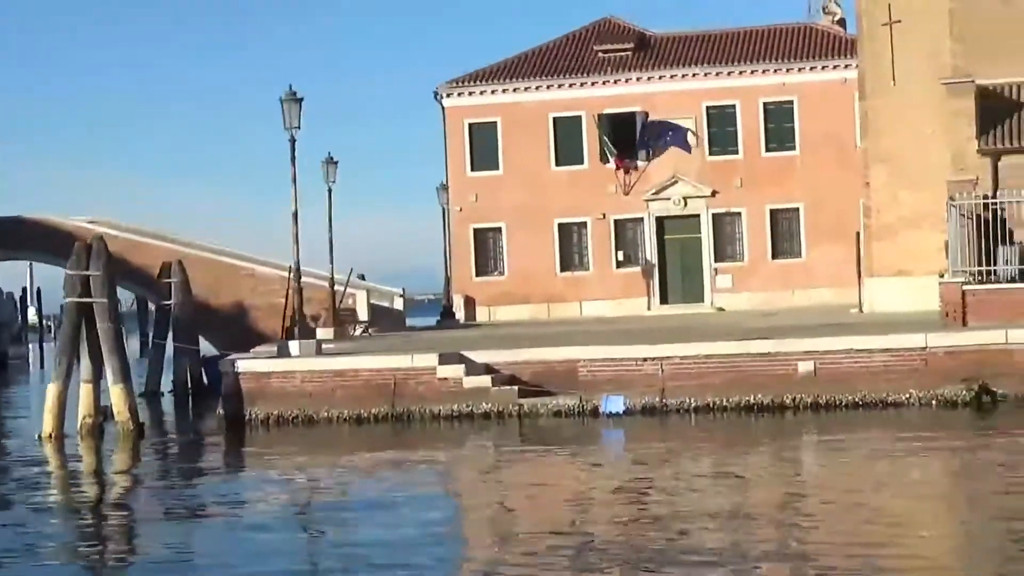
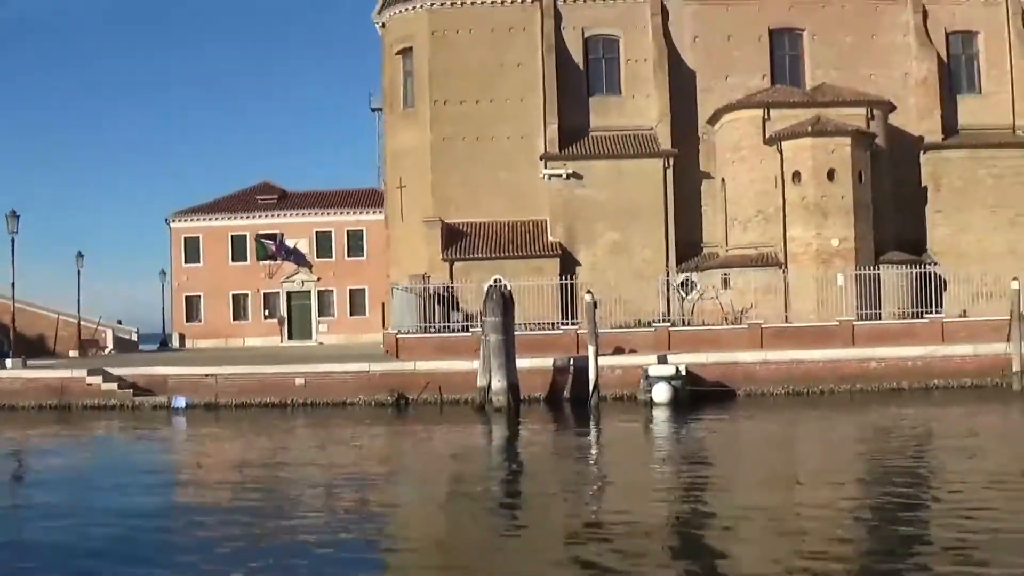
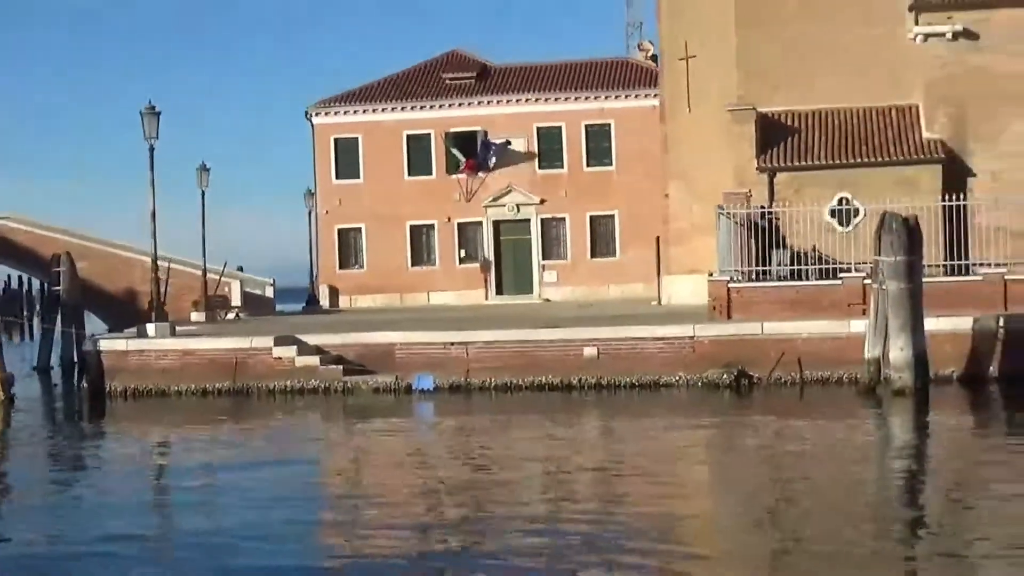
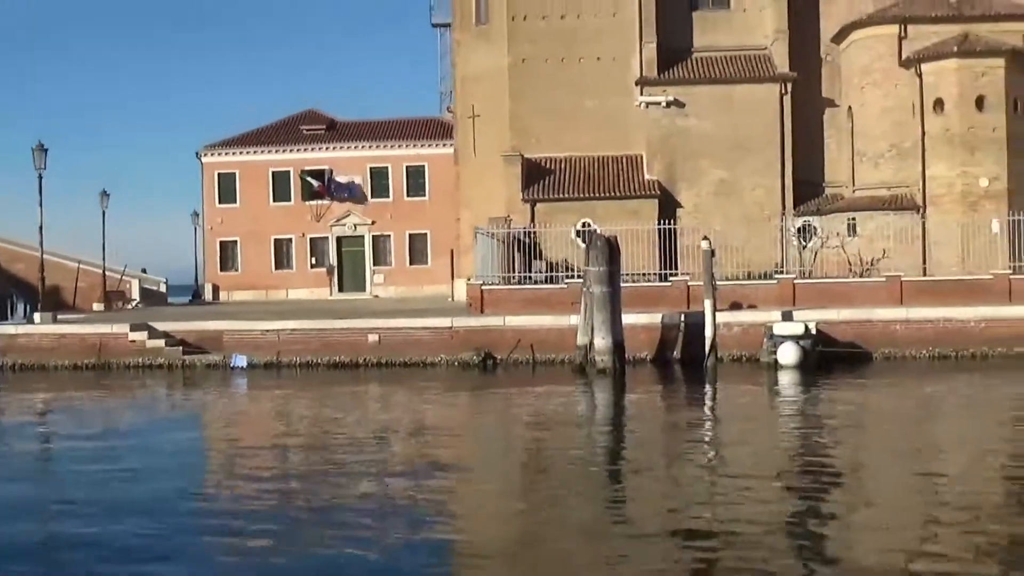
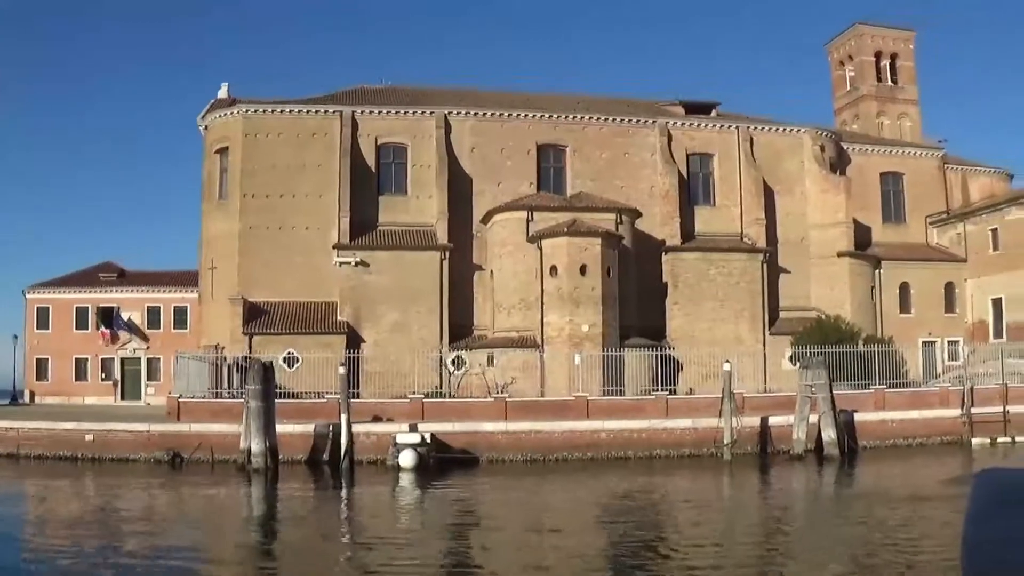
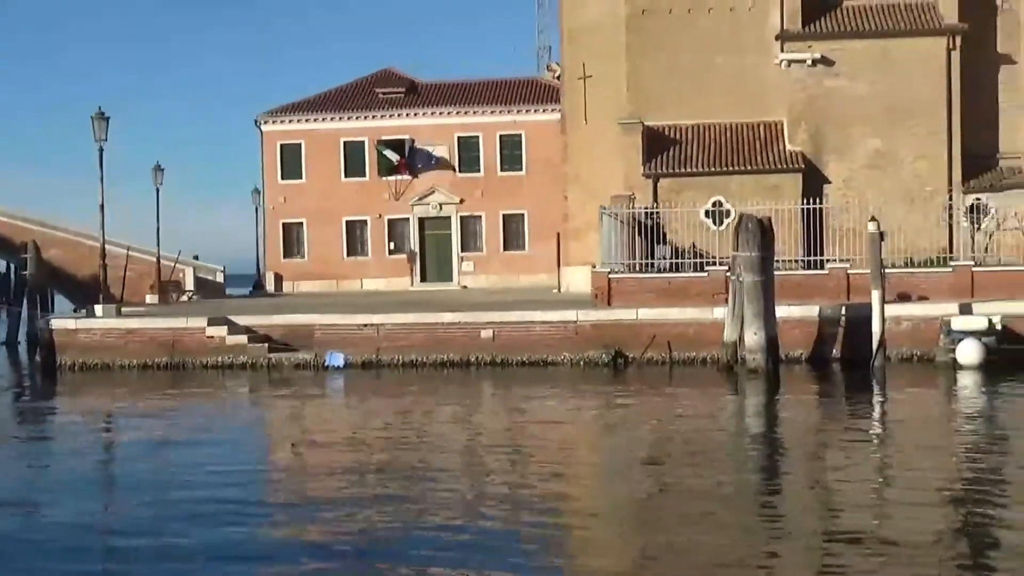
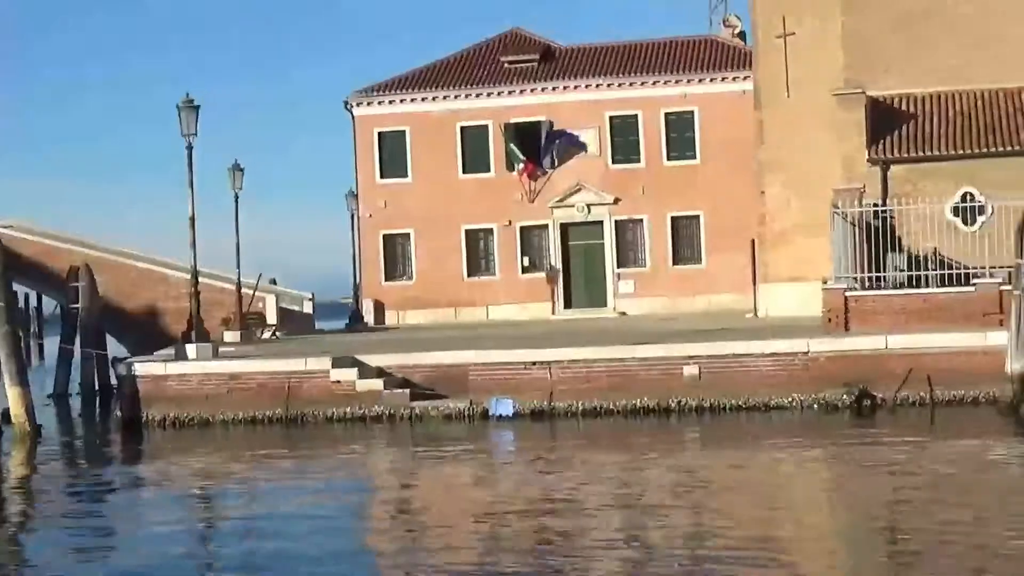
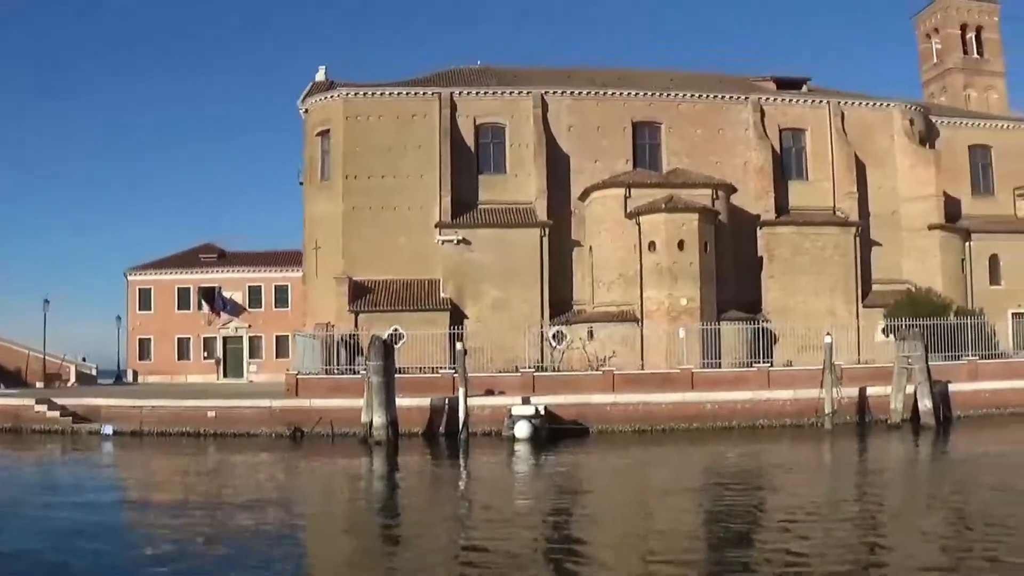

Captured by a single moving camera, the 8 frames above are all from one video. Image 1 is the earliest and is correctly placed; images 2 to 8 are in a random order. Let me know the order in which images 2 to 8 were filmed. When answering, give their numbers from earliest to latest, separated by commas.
7, 3, 6, 4, 2, 8, 5
